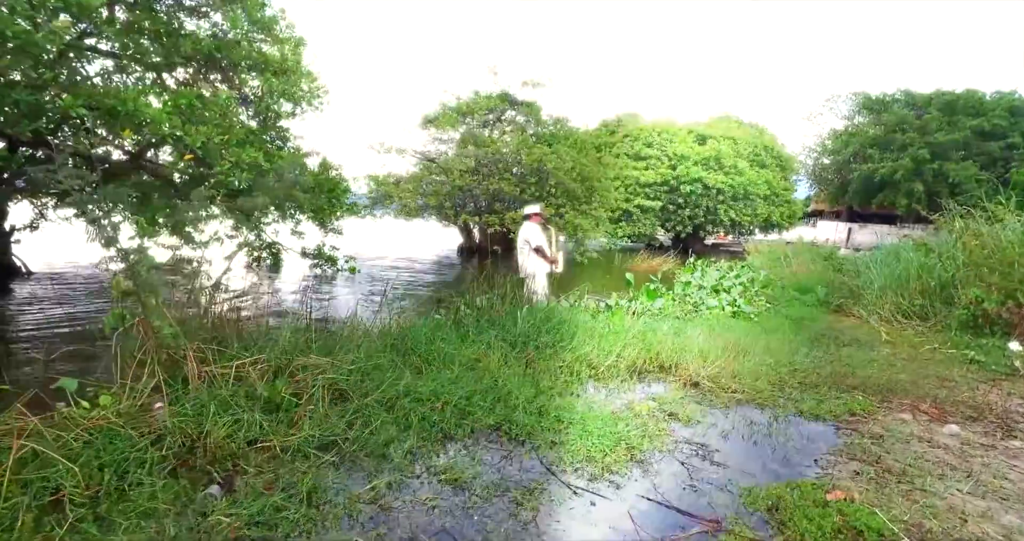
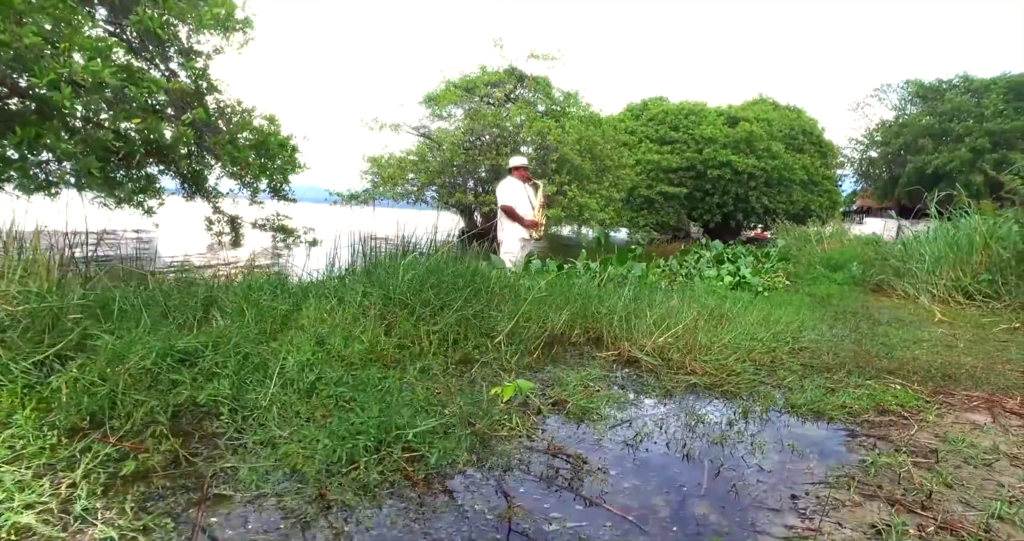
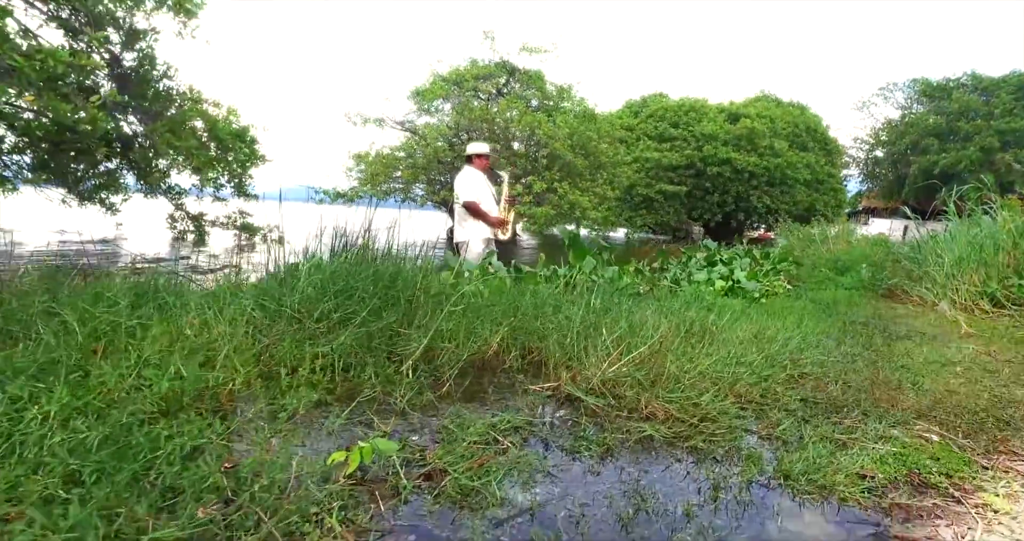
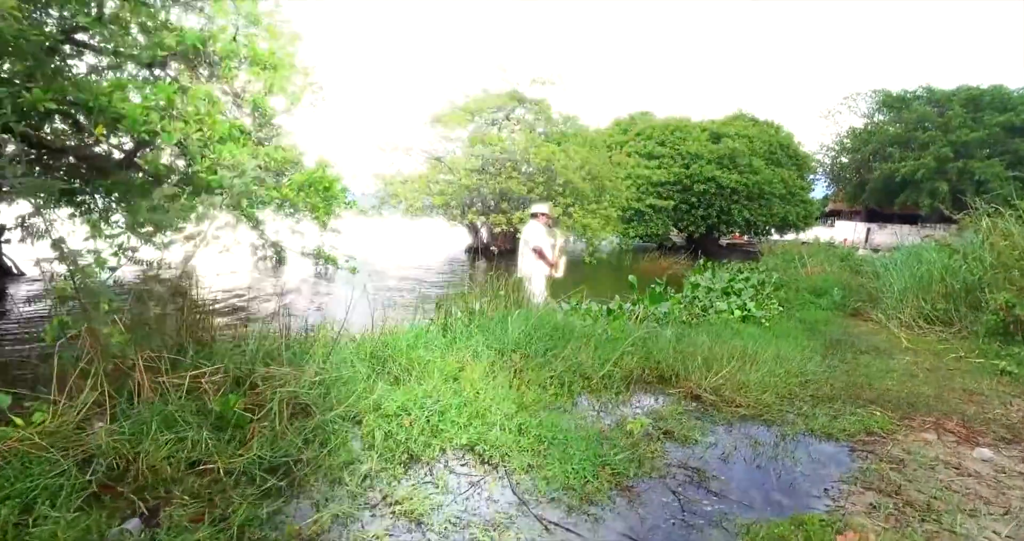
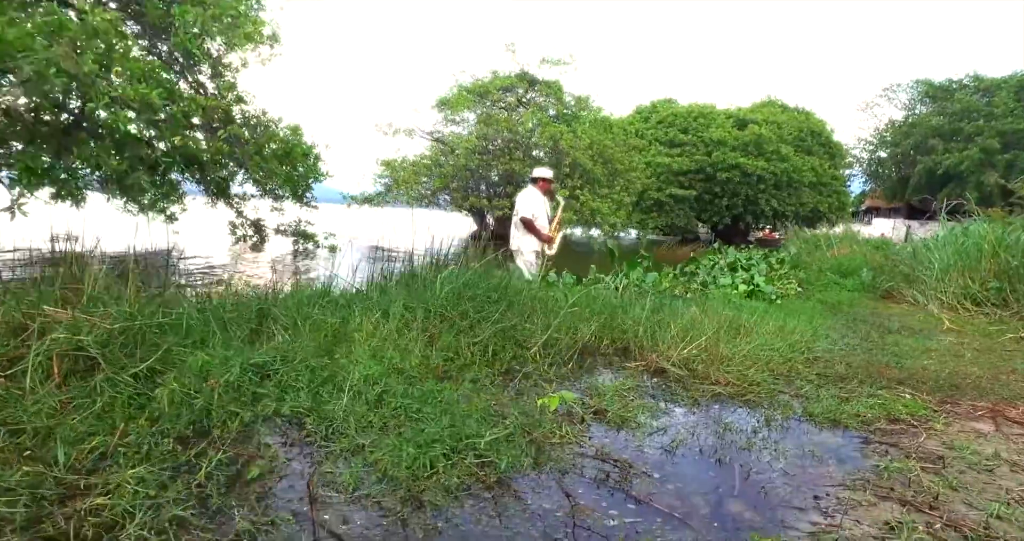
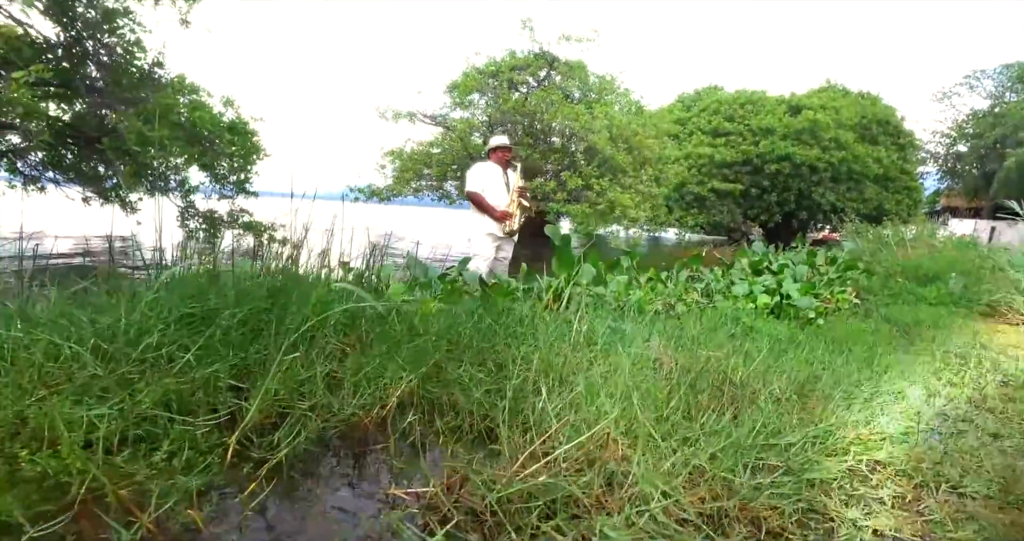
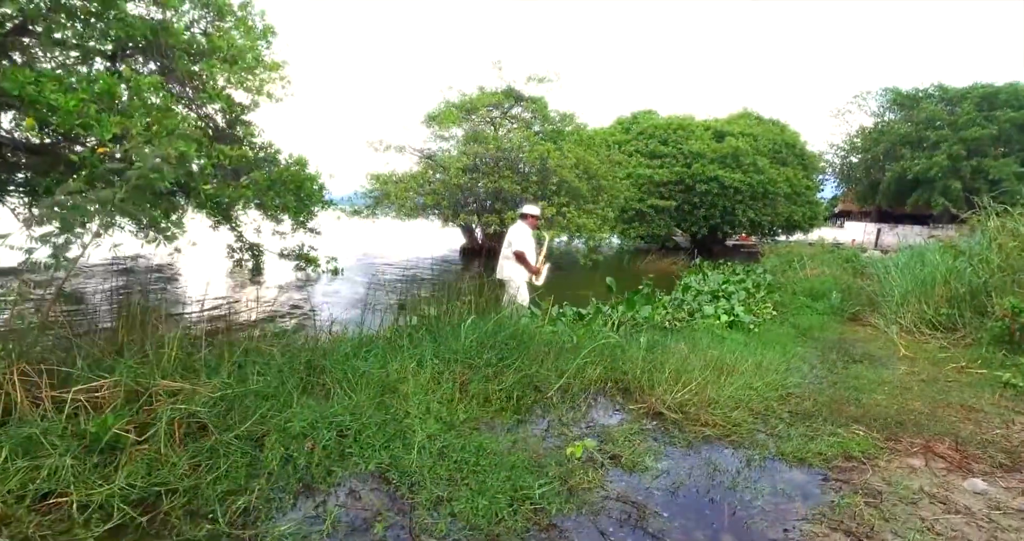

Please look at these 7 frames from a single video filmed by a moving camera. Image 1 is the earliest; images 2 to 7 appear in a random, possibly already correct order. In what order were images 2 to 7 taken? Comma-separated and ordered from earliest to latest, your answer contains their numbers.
4, 7, 5, 2, 3, 6
